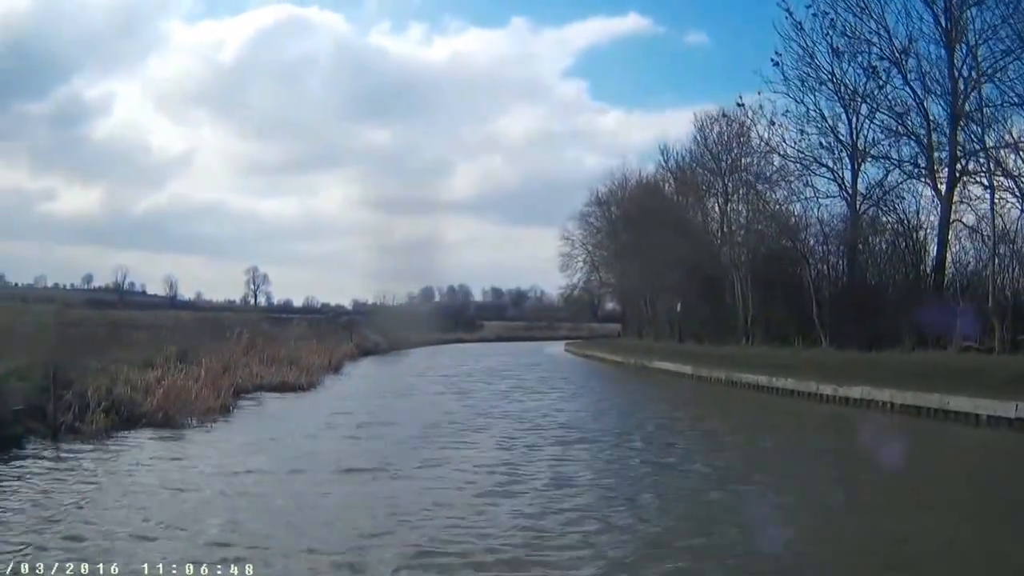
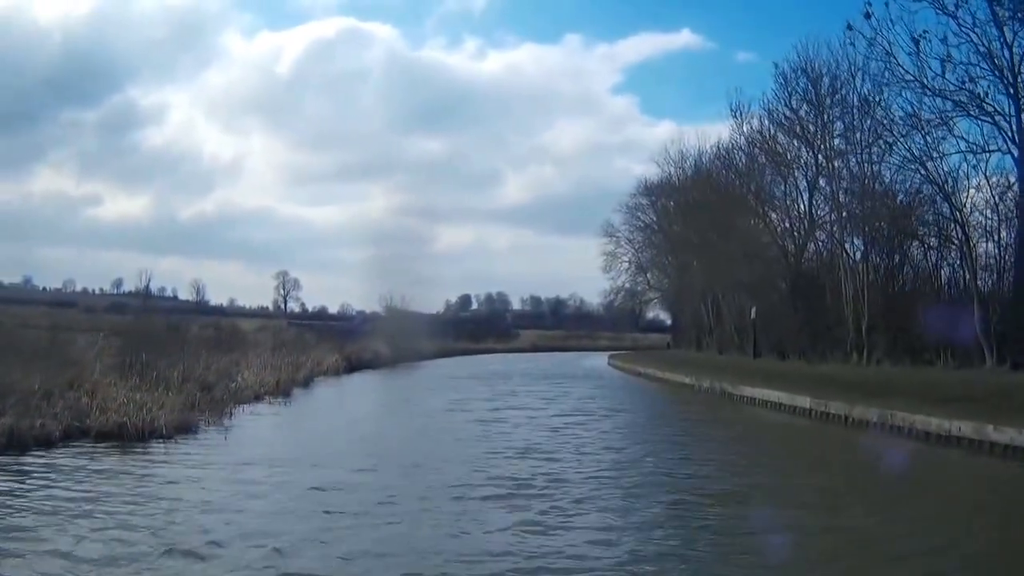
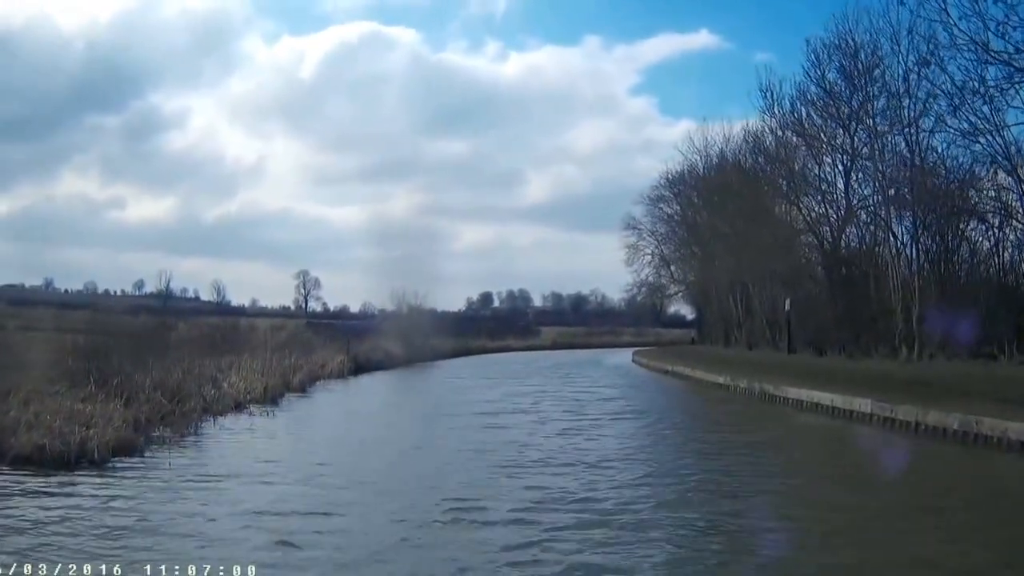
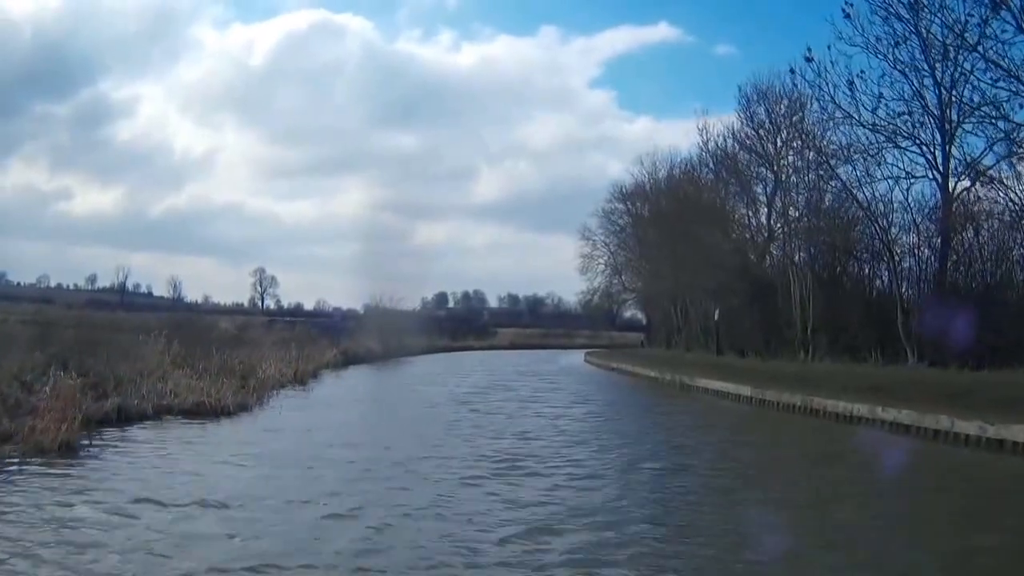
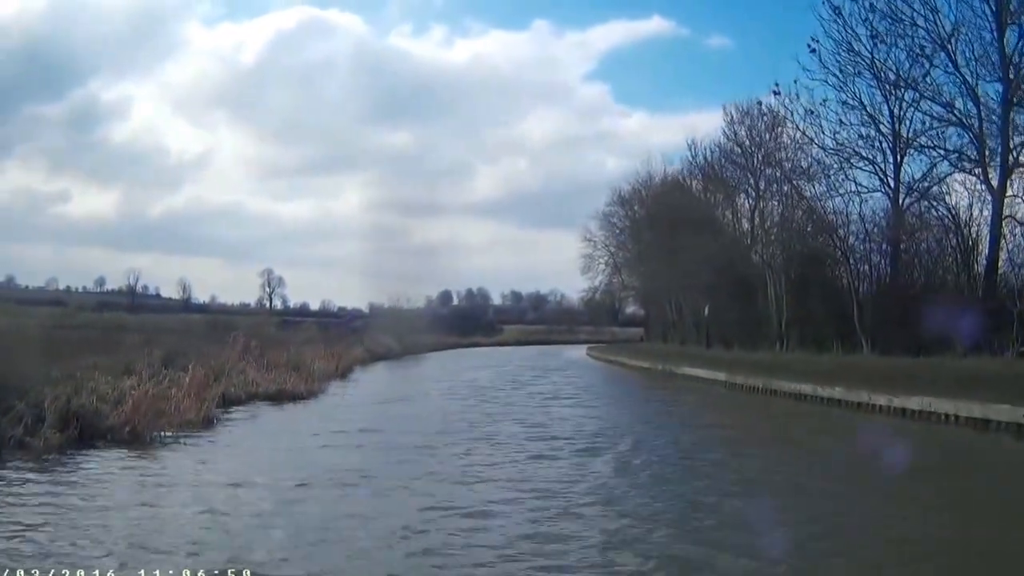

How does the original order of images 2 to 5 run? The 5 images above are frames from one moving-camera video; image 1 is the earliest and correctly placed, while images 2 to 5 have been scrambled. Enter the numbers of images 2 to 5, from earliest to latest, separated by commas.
5, 4, 2, 3
